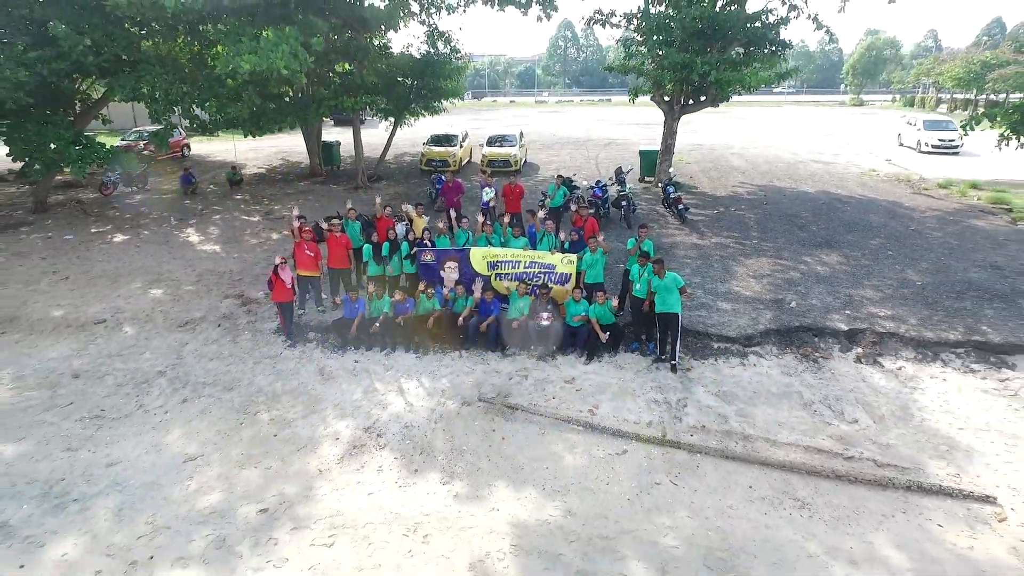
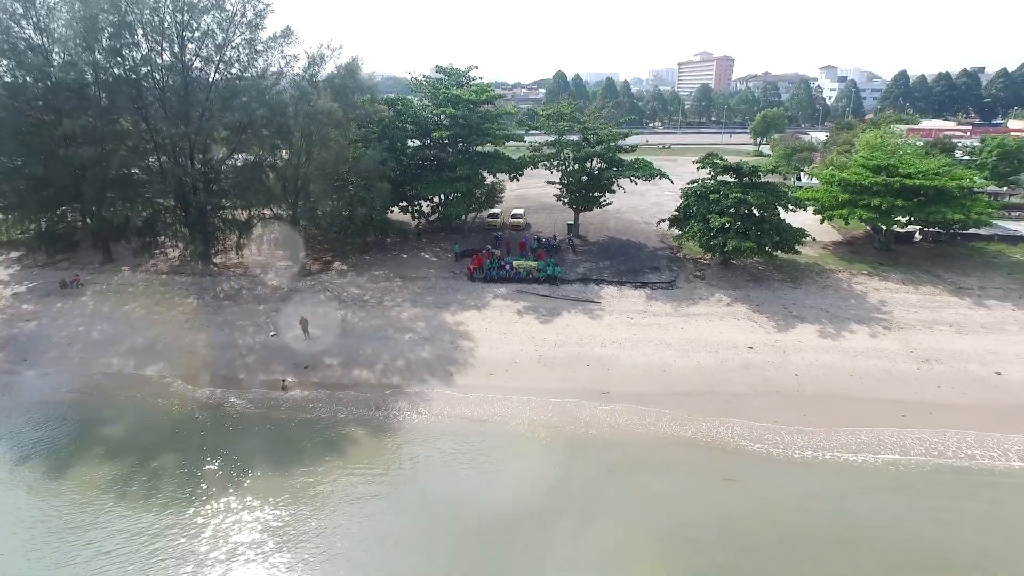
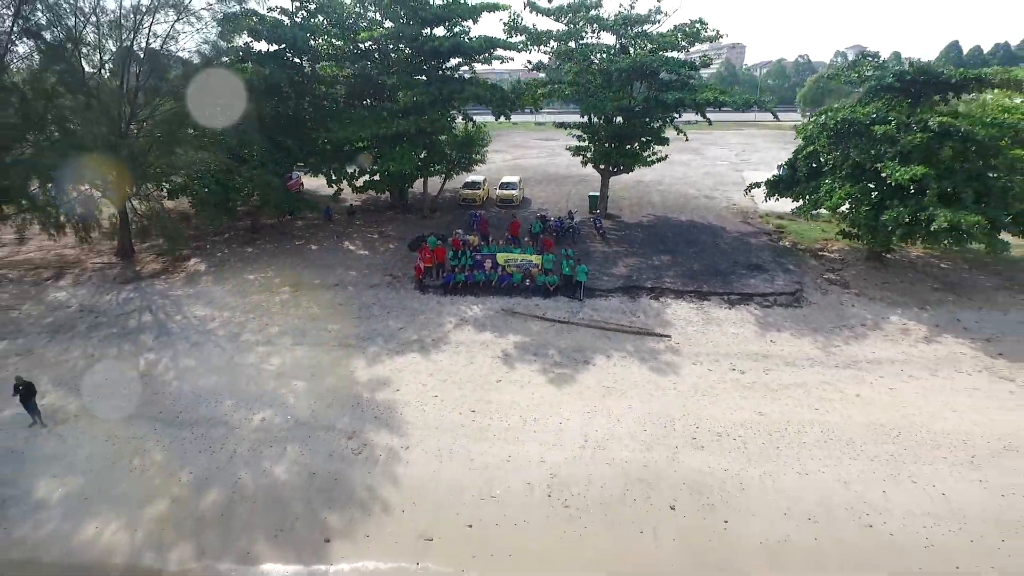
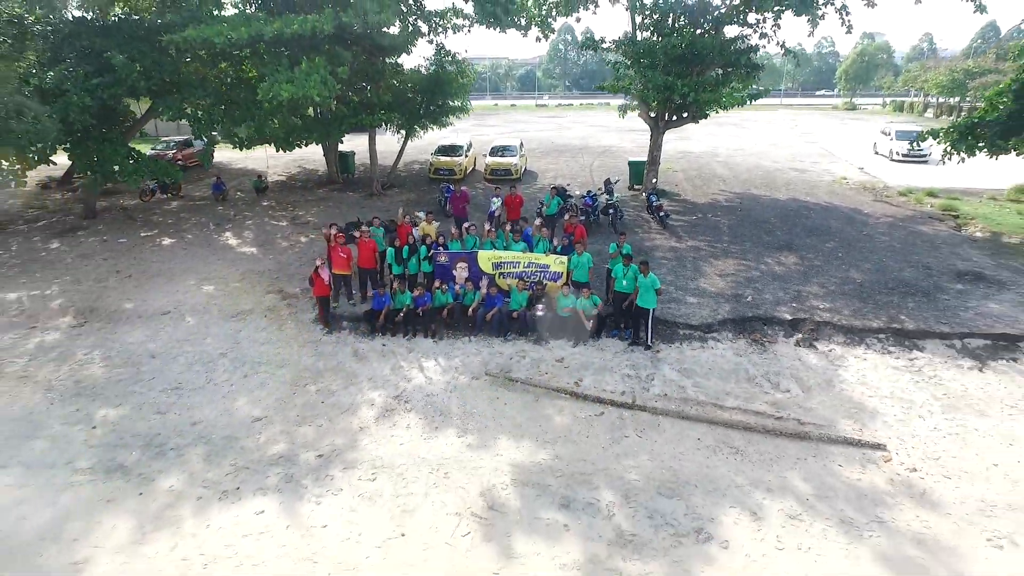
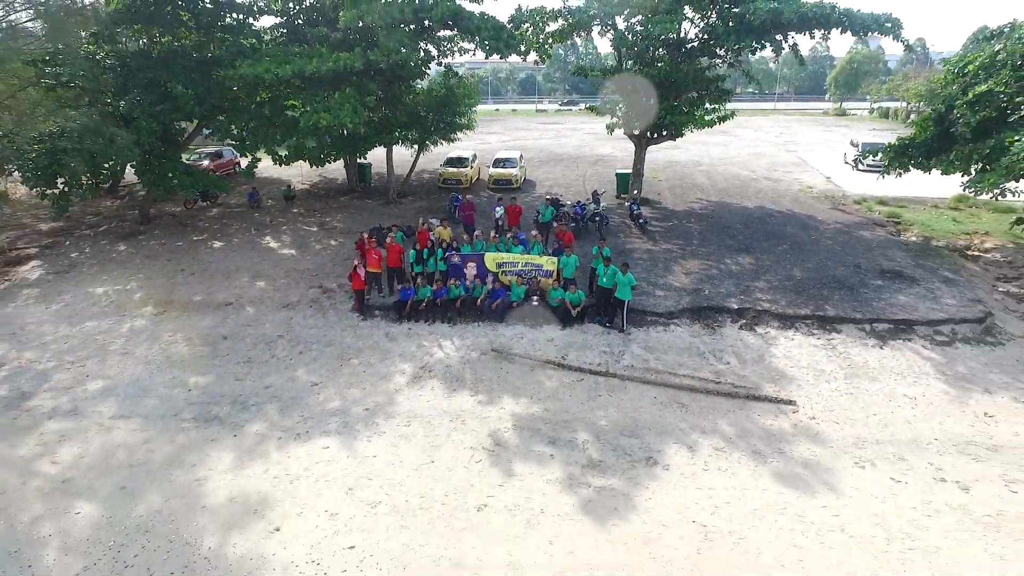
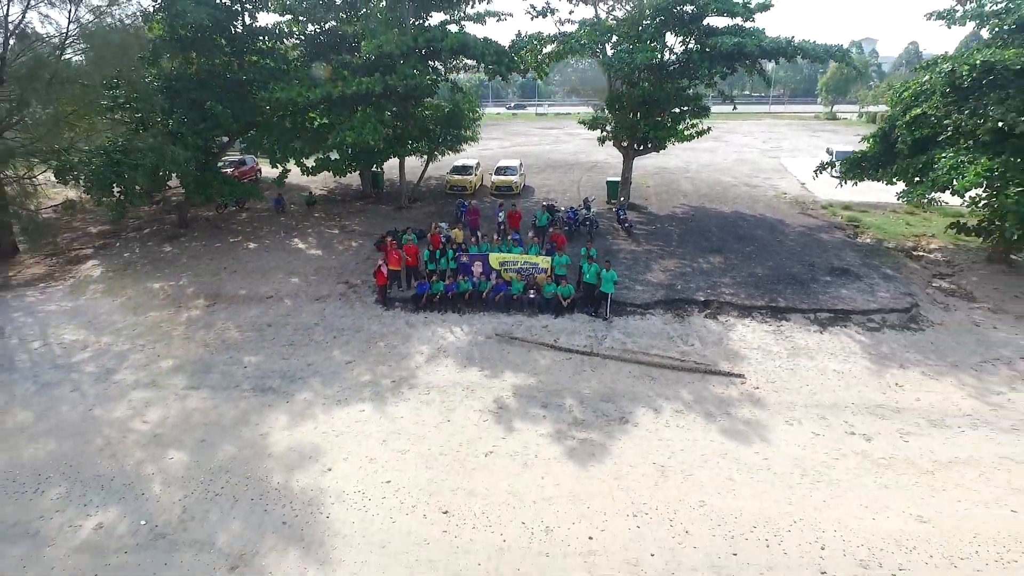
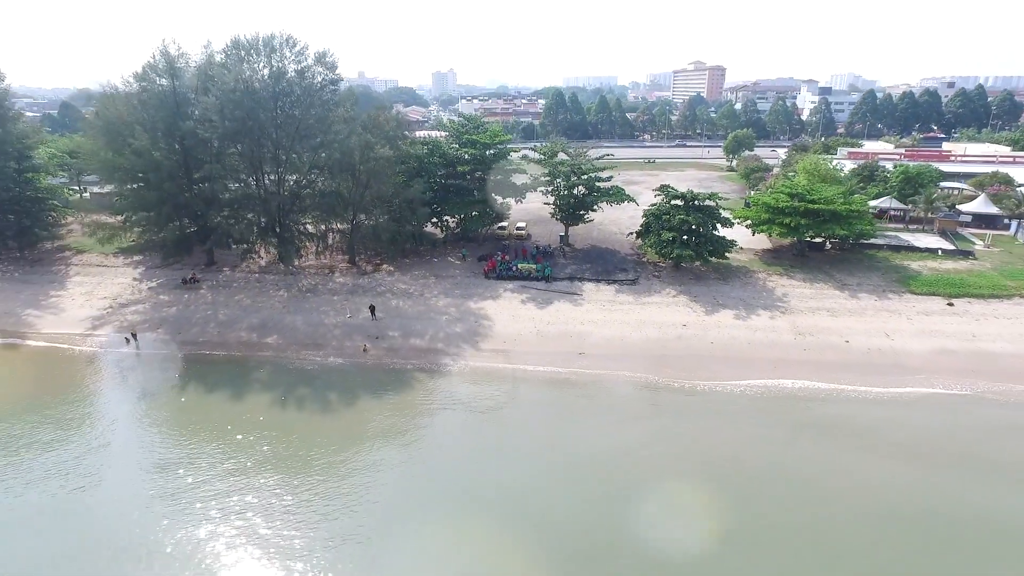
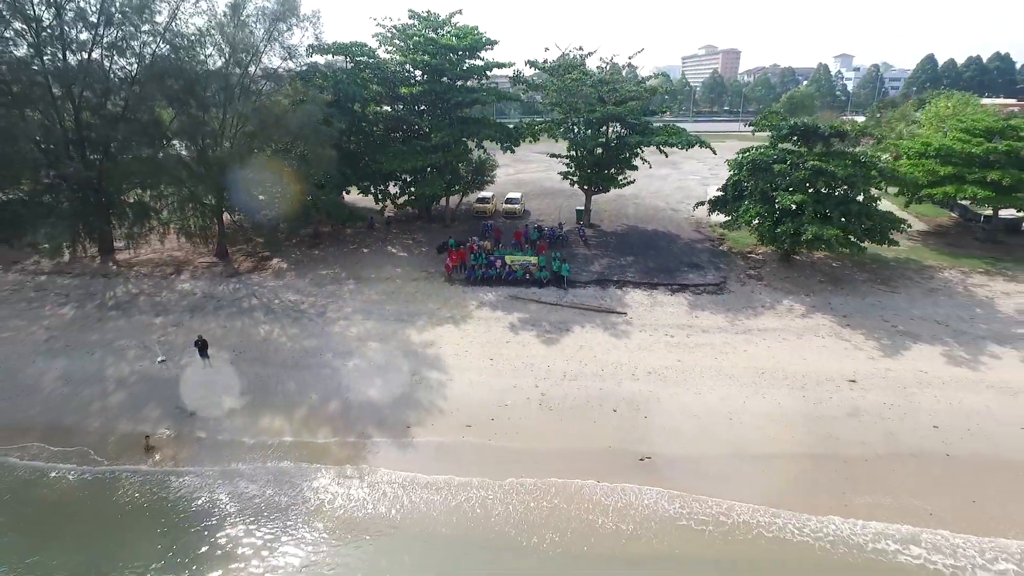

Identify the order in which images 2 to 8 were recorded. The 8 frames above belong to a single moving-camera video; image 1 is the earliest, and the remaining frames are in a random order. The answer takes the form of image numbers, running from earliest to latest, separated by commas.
4, 5, 6, 3, 8, 2, 7
